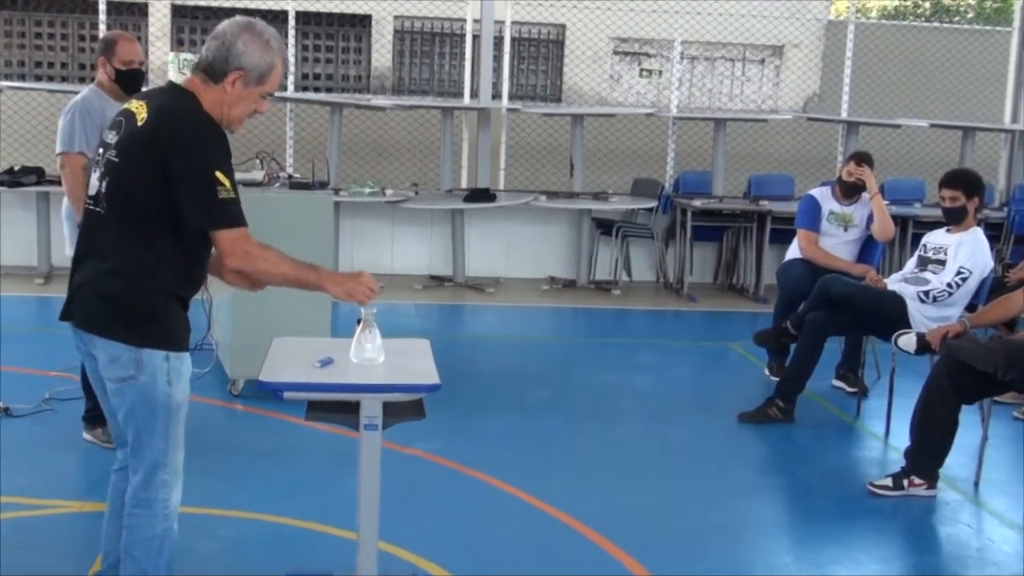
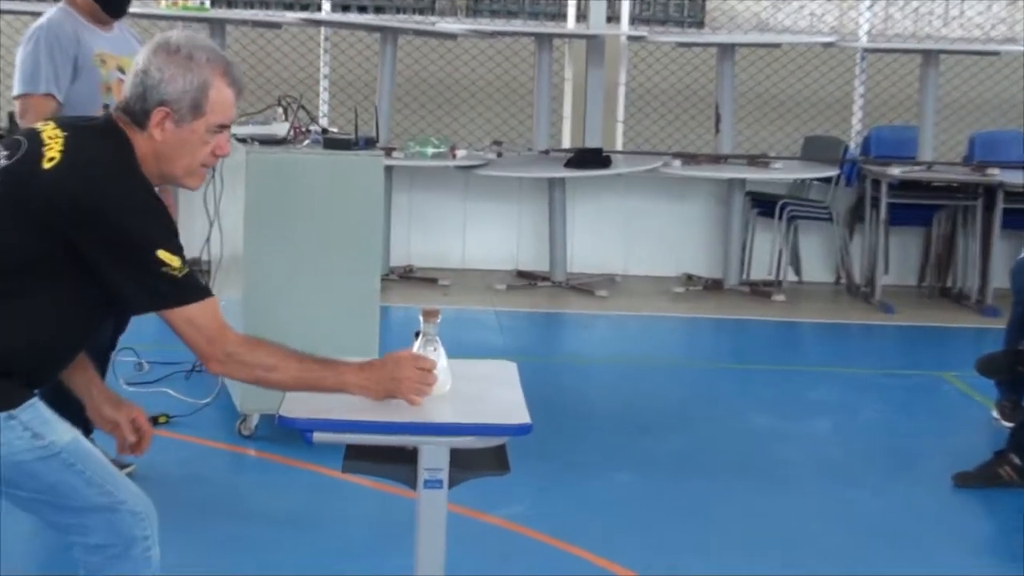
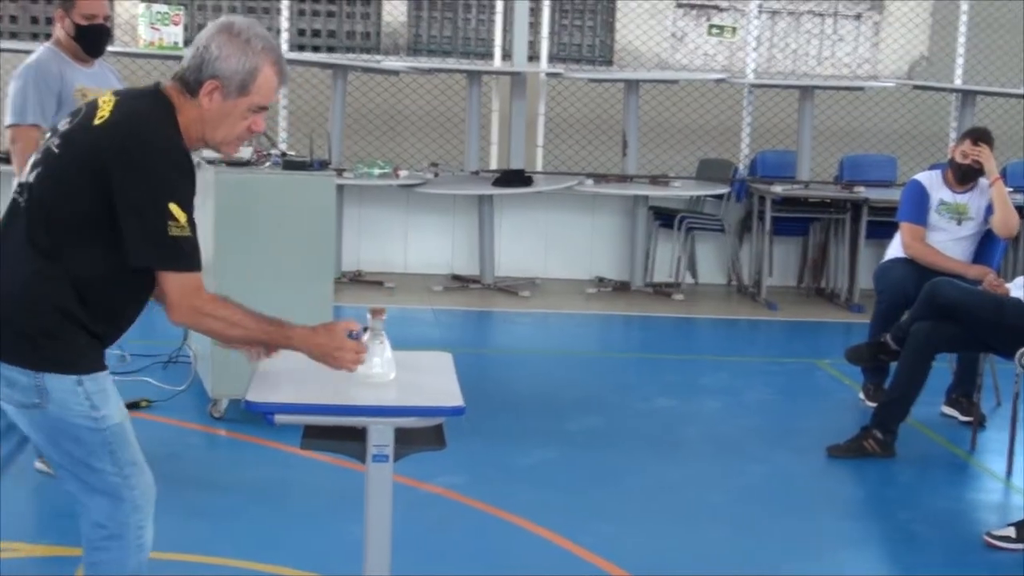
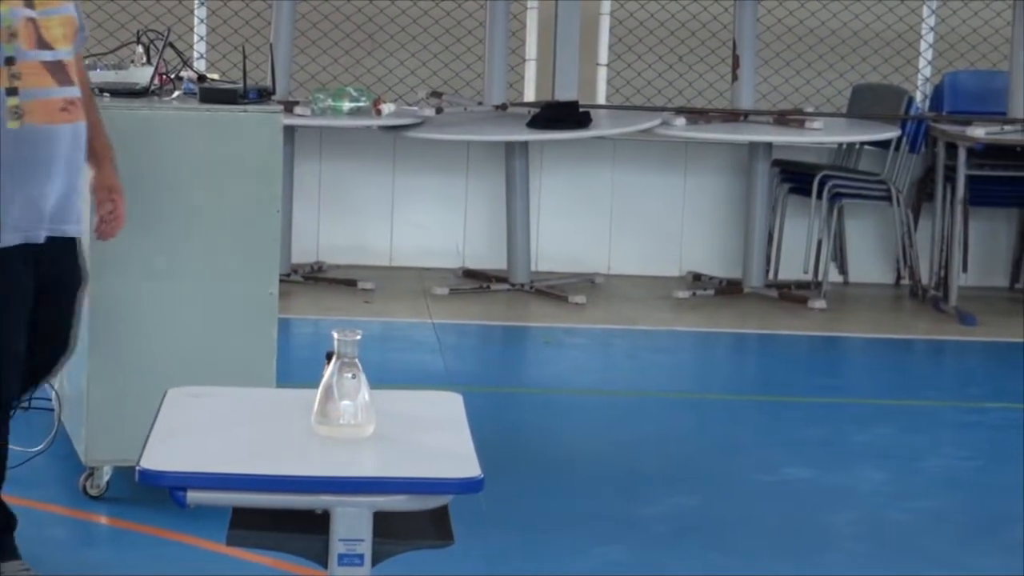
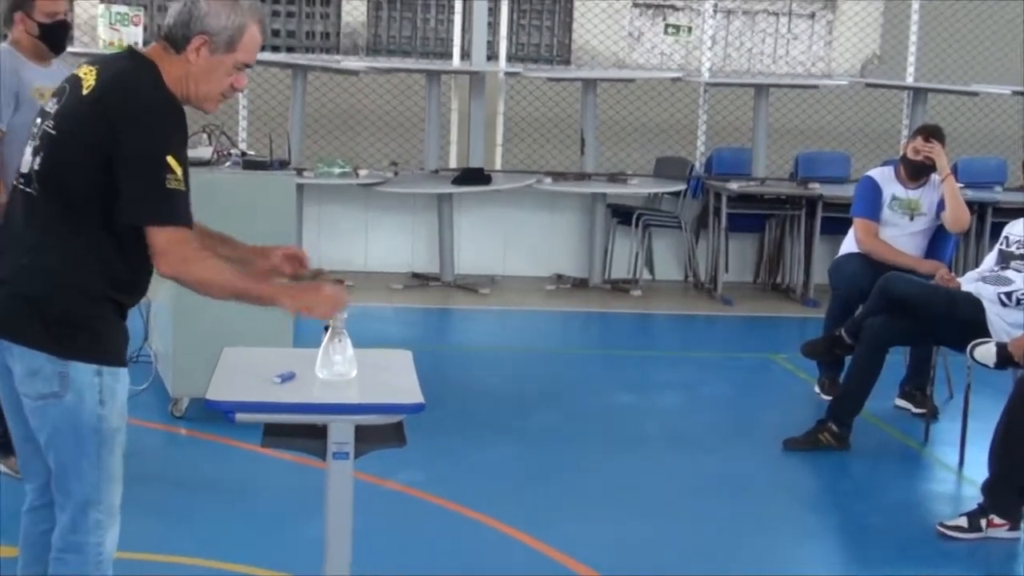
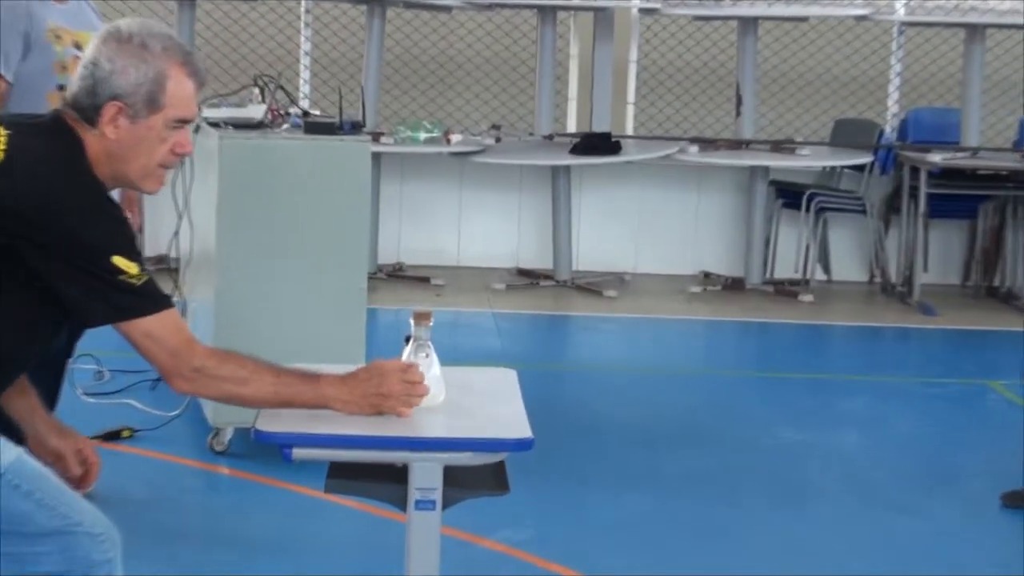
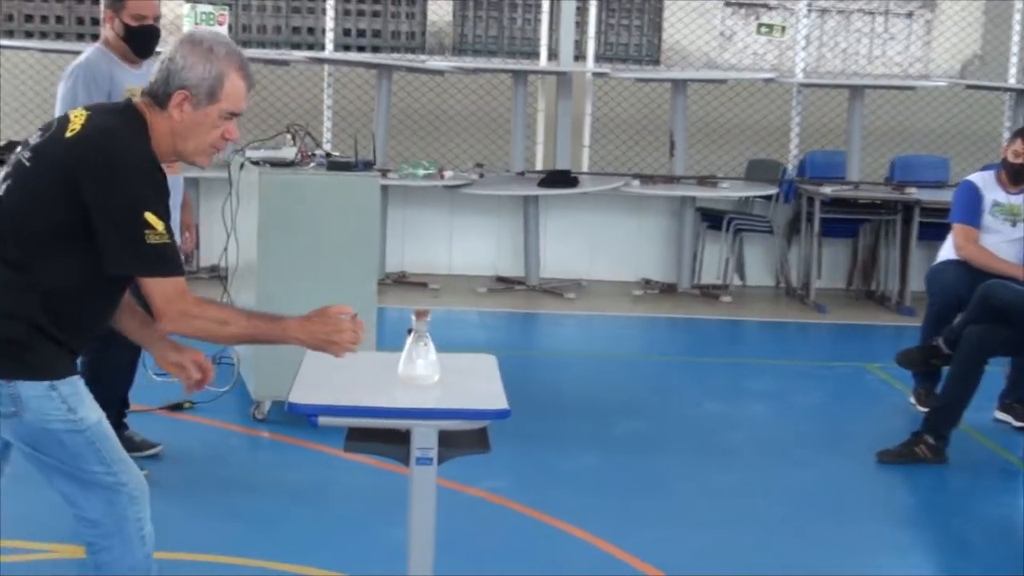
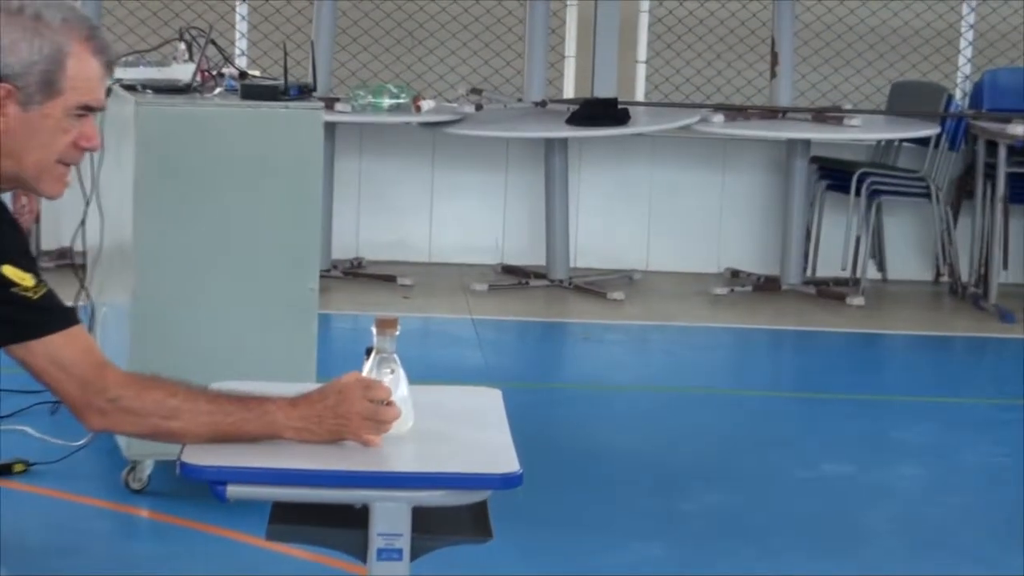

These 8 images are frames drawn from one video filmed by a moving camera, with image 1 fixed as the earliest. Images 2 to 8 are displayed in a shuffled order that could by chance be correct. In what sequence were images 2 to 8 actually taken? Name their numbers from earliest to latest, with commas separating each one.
5, 3, 7, 2, 6, 8, 4
